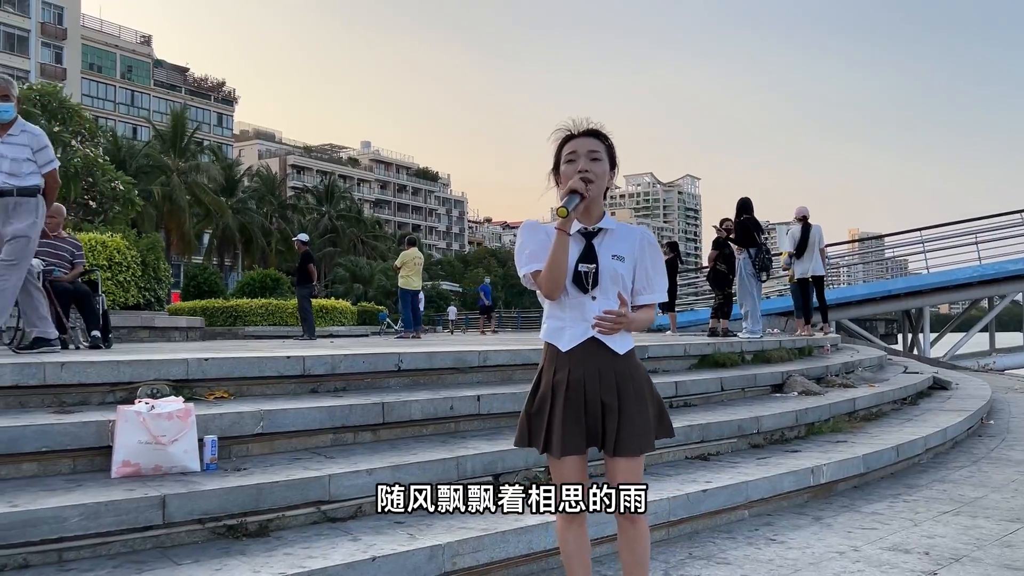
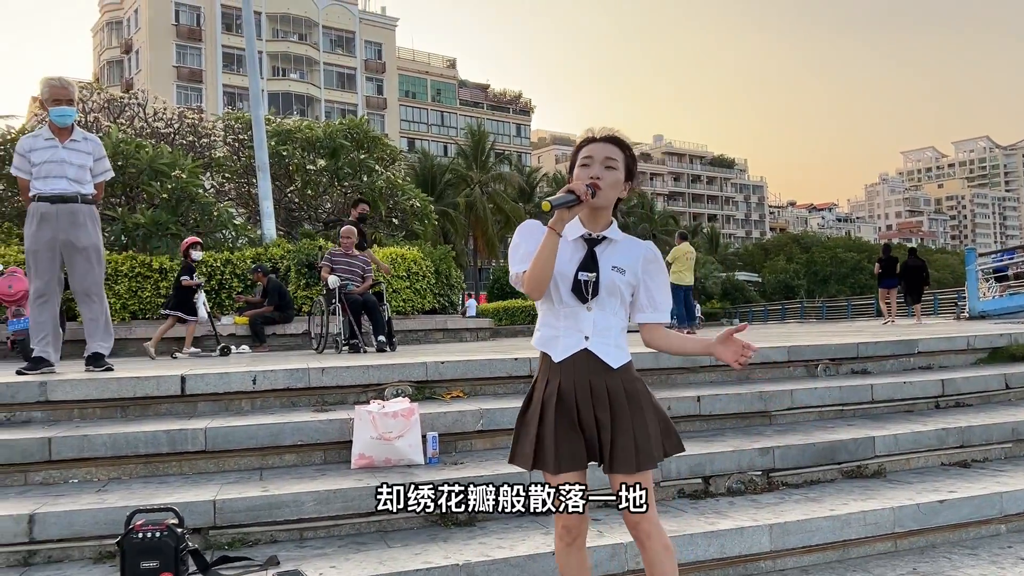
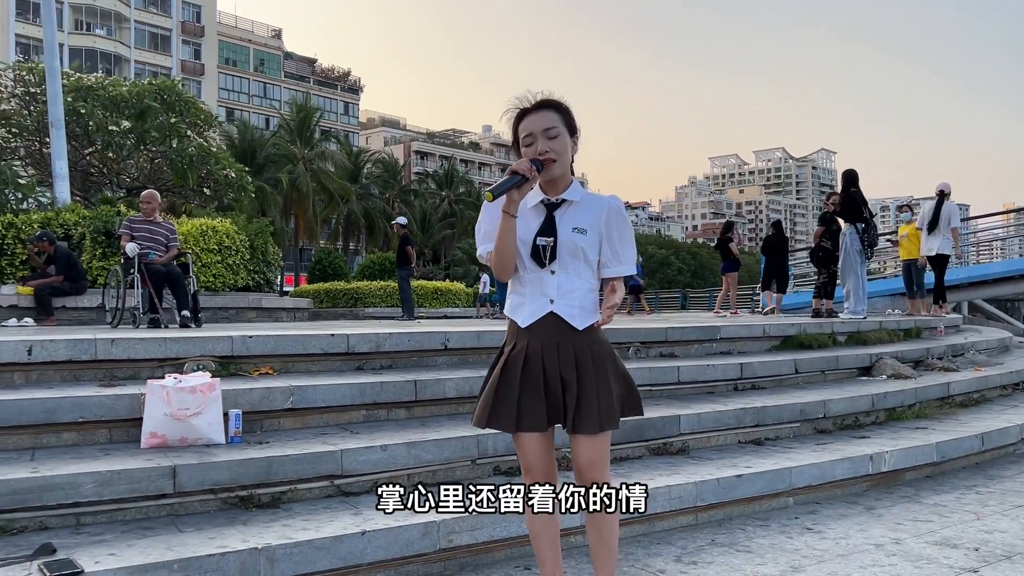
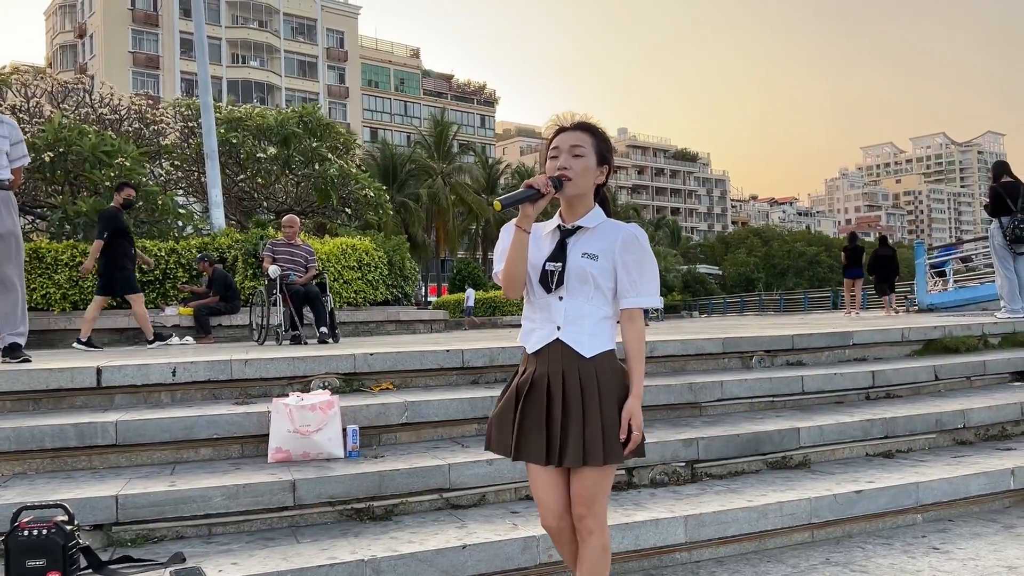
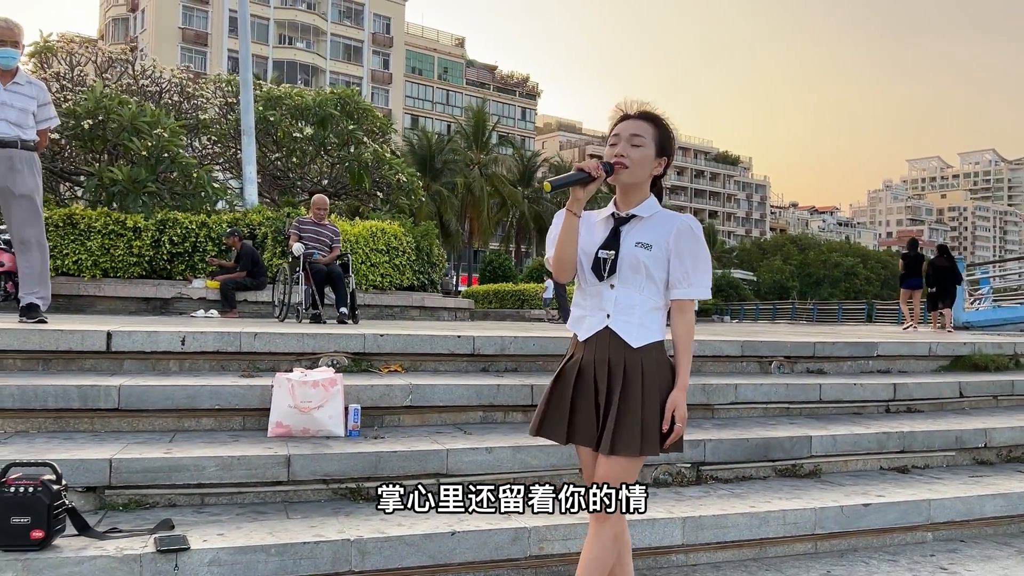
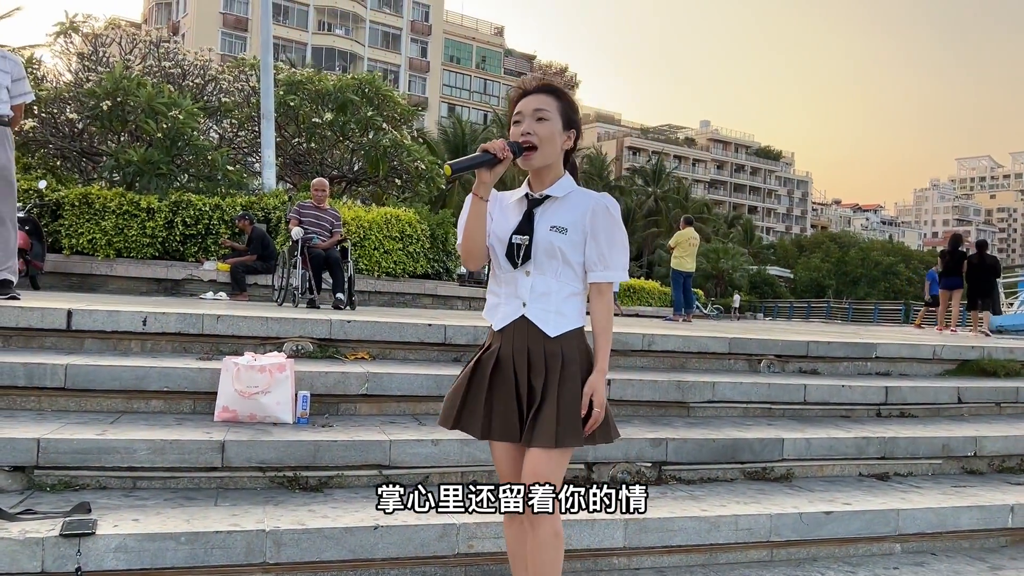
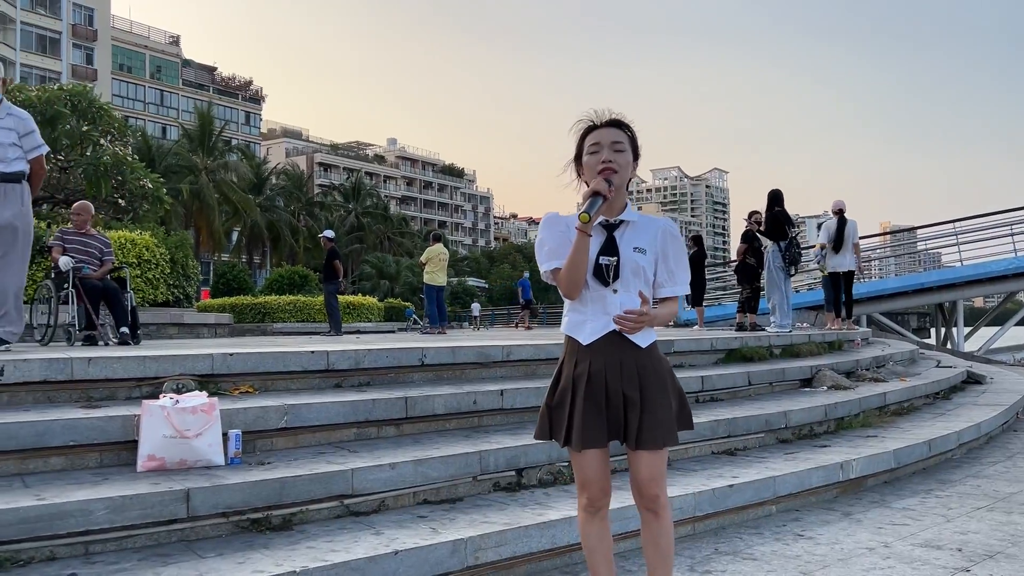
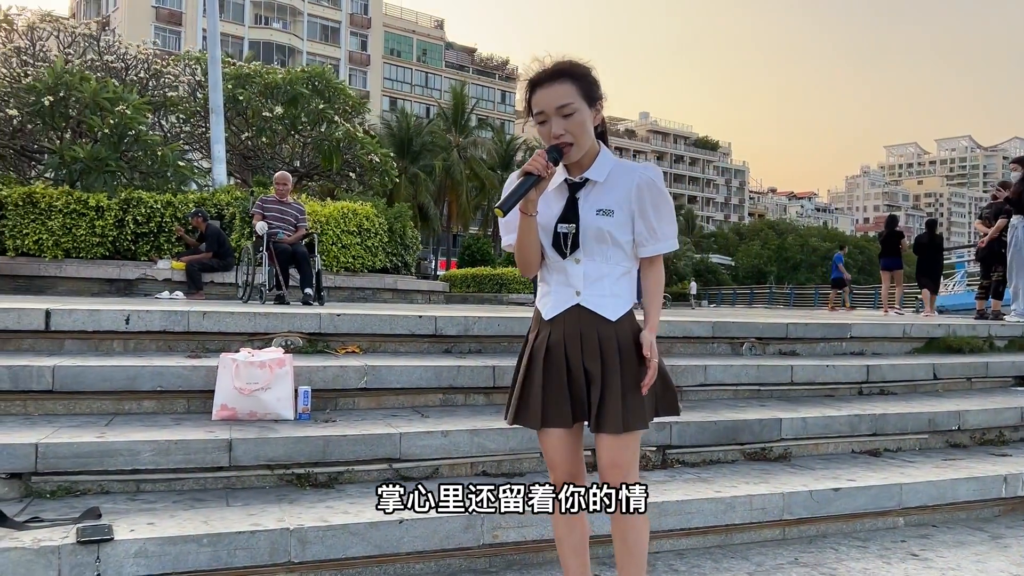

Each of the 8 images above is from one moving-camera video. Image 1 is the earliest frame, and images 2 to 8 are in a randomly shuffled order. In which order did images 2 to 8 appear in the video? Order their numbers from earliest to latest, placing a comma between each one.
7, 3, 8, 6, 5, 4, 2
